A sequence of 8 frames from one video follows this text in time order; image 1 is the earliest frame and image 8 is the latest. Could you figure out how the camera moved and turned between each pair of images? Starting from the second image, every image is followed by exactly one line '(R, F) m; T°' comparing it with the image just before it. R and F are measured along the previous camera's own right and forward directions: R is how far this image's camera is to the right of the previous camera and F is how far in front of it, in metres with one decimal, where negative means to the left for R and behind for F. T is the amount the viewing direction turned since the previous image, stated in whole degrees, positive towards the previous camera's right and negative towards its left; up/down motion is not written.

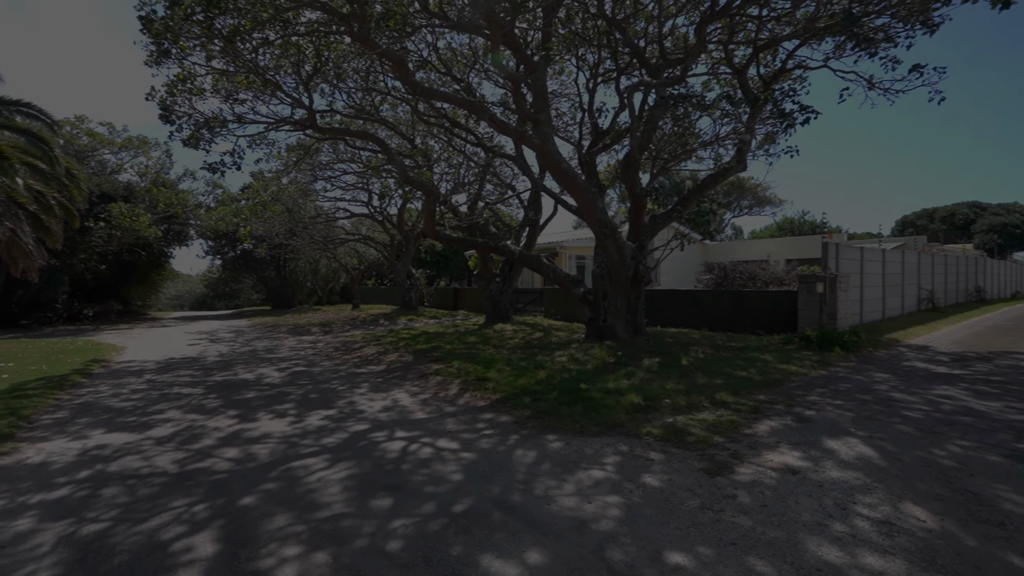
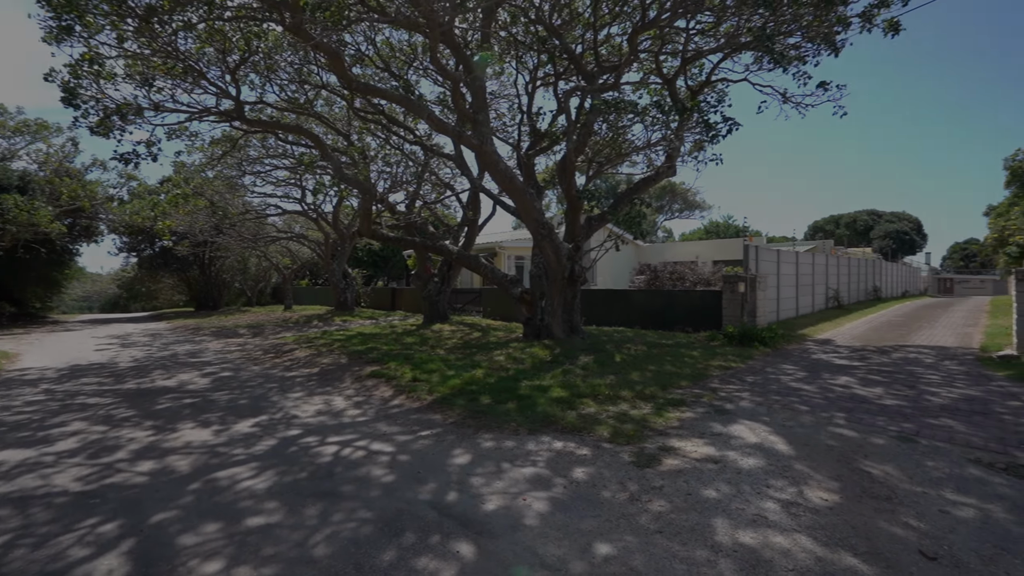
(0.0, 0.0) m; +7°
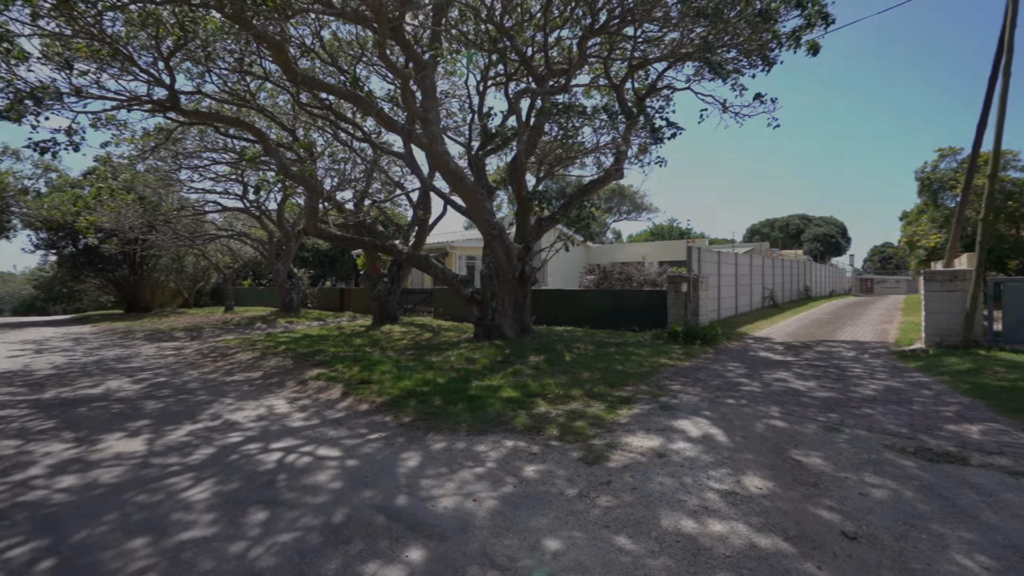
(0.0, 0.0) m; +5°
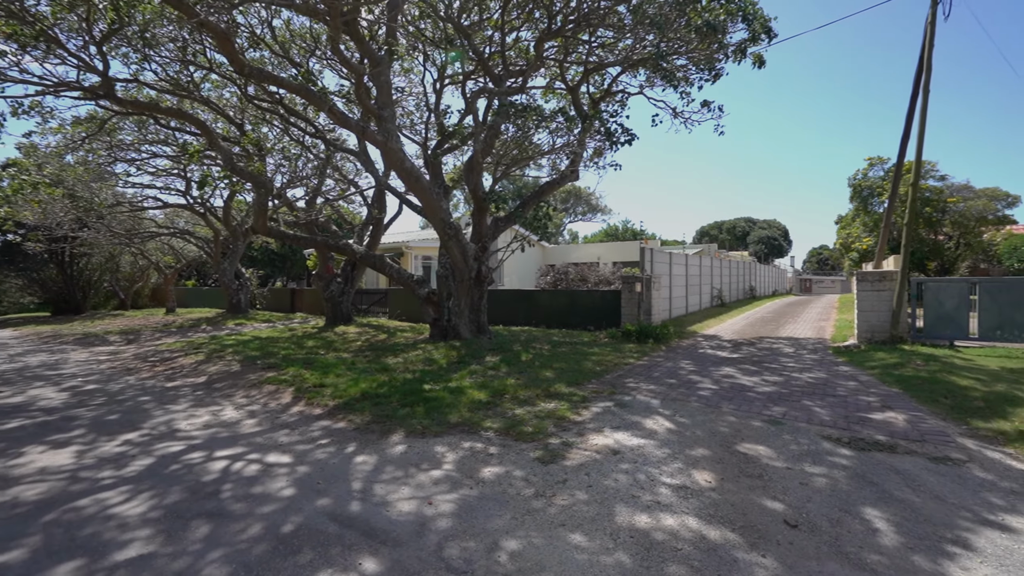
(0.0, 0.0) m; +5°
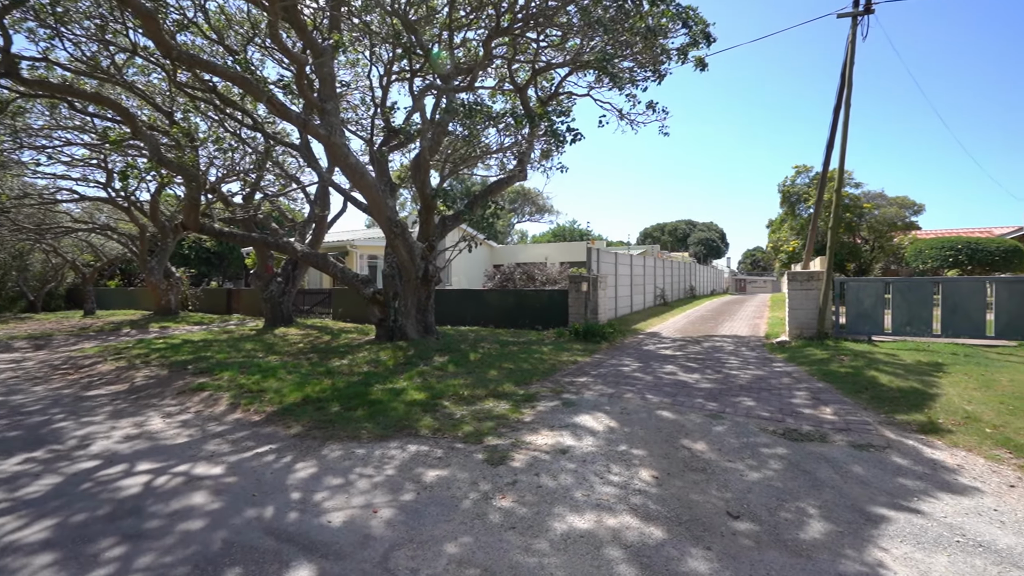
(0.0, +0.1) m; +6°
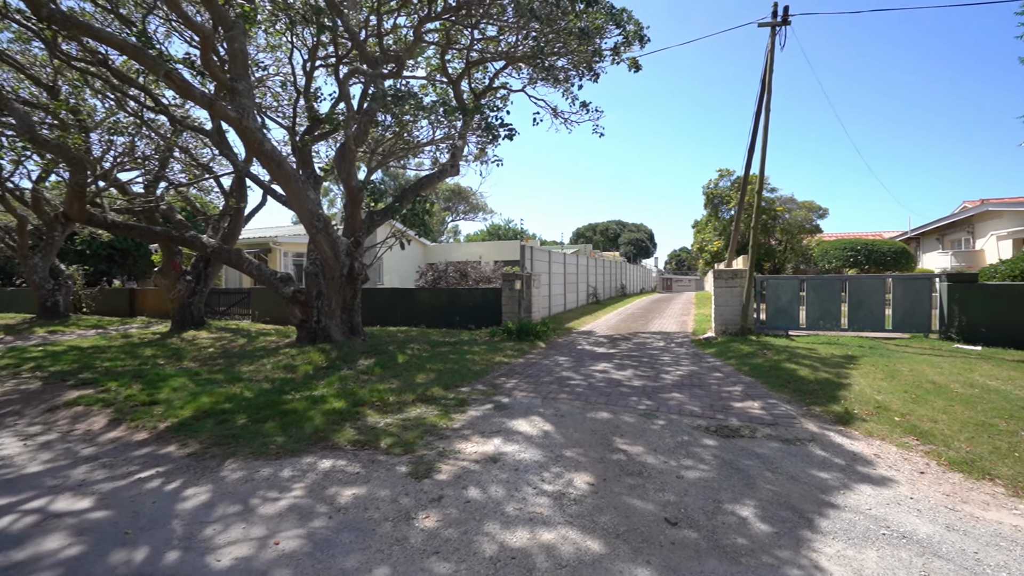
(+0.1, +0.3) m; +7°
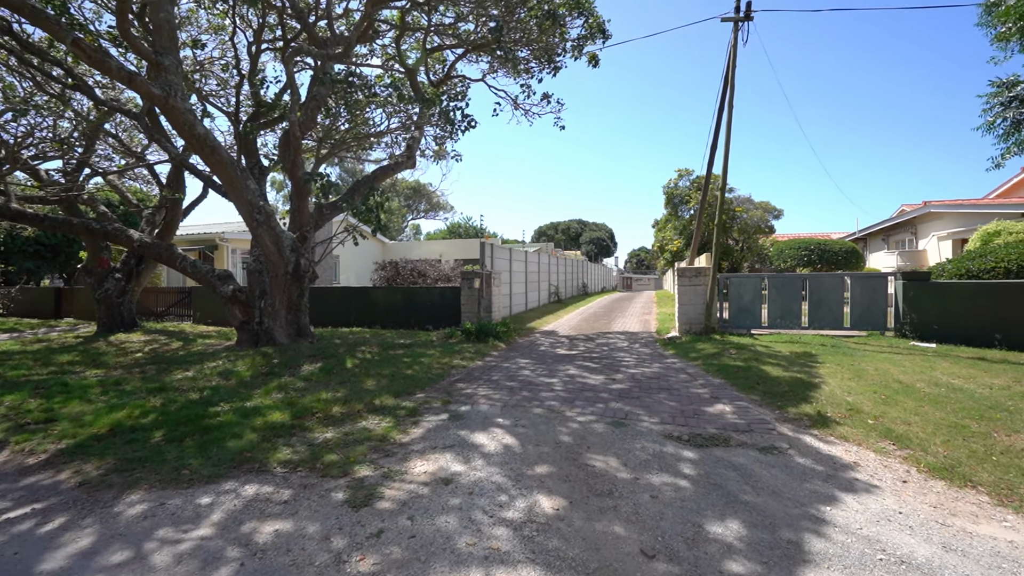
(+0.1, +0.5) m; +4°
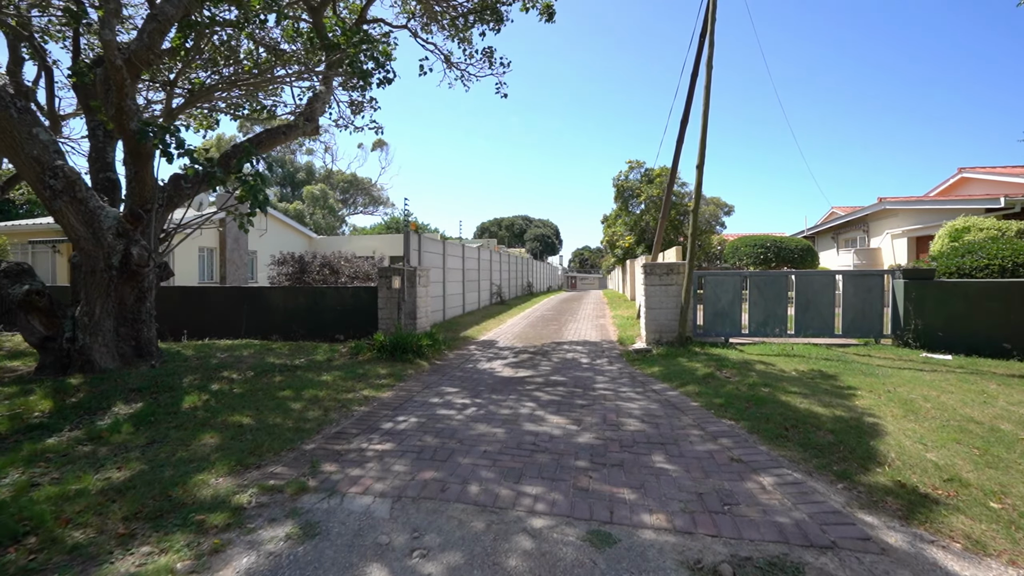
(+0.3, +2.5) m; +6°
